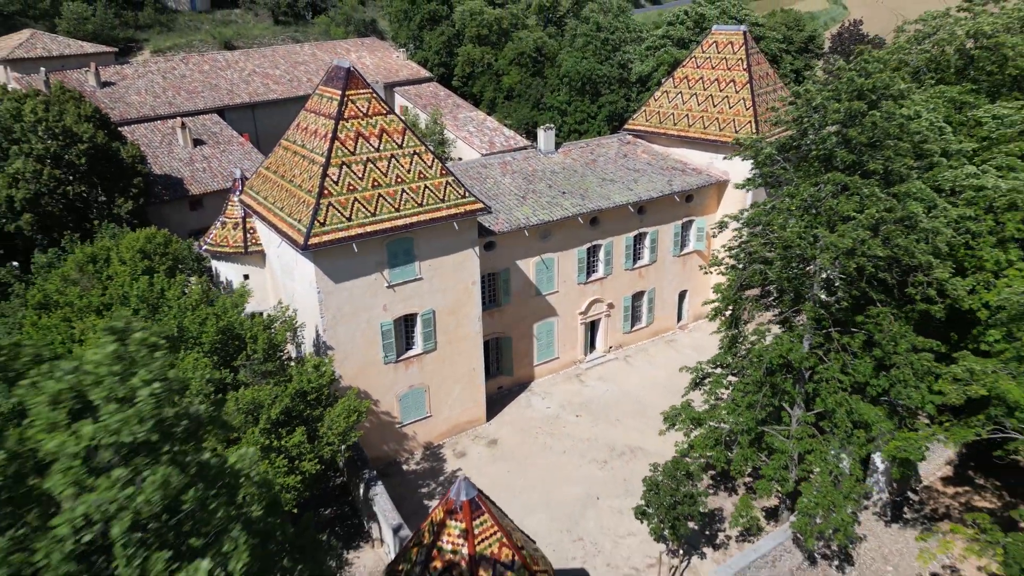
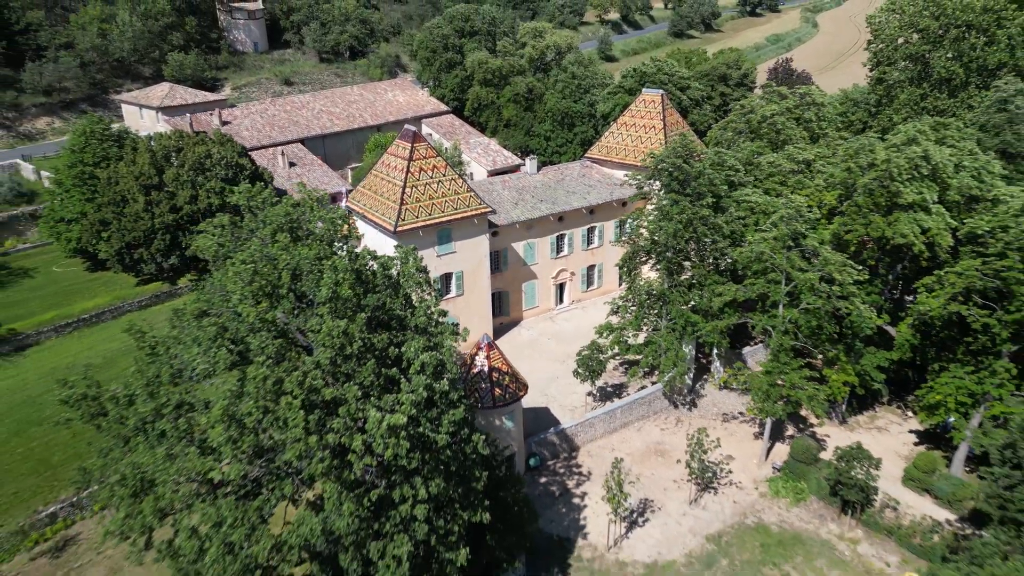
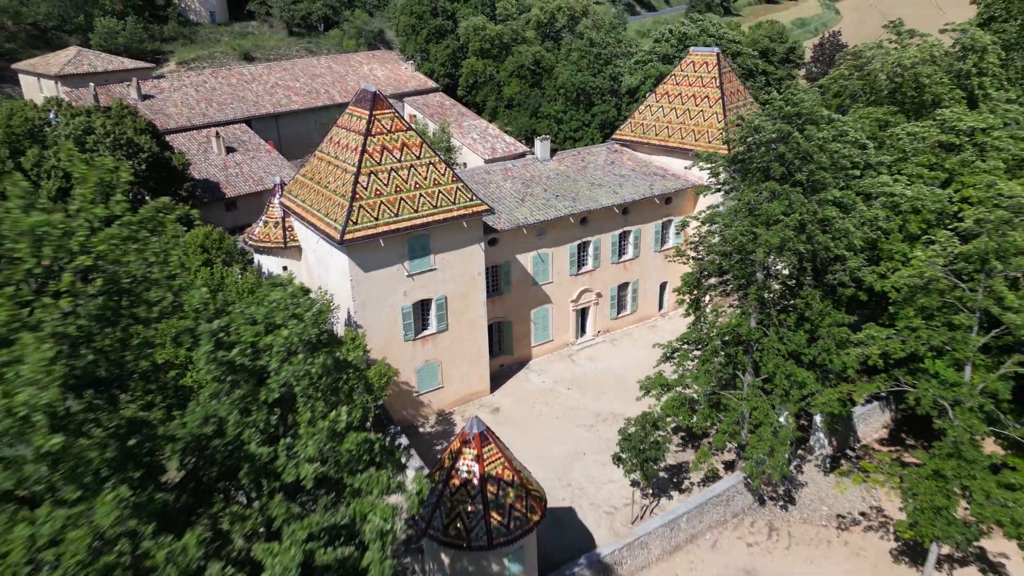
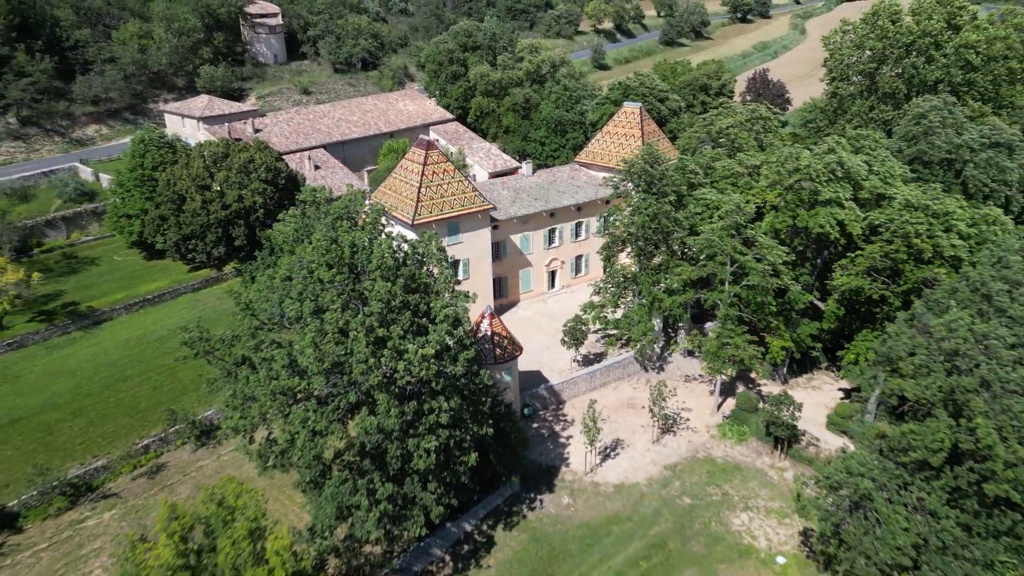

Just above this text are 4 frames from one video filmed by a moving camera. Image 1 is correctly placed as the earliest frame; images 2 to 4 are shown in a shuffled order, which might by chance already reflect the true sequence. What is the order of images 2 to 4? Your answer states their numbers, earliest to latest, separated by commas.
3, 2, 4
